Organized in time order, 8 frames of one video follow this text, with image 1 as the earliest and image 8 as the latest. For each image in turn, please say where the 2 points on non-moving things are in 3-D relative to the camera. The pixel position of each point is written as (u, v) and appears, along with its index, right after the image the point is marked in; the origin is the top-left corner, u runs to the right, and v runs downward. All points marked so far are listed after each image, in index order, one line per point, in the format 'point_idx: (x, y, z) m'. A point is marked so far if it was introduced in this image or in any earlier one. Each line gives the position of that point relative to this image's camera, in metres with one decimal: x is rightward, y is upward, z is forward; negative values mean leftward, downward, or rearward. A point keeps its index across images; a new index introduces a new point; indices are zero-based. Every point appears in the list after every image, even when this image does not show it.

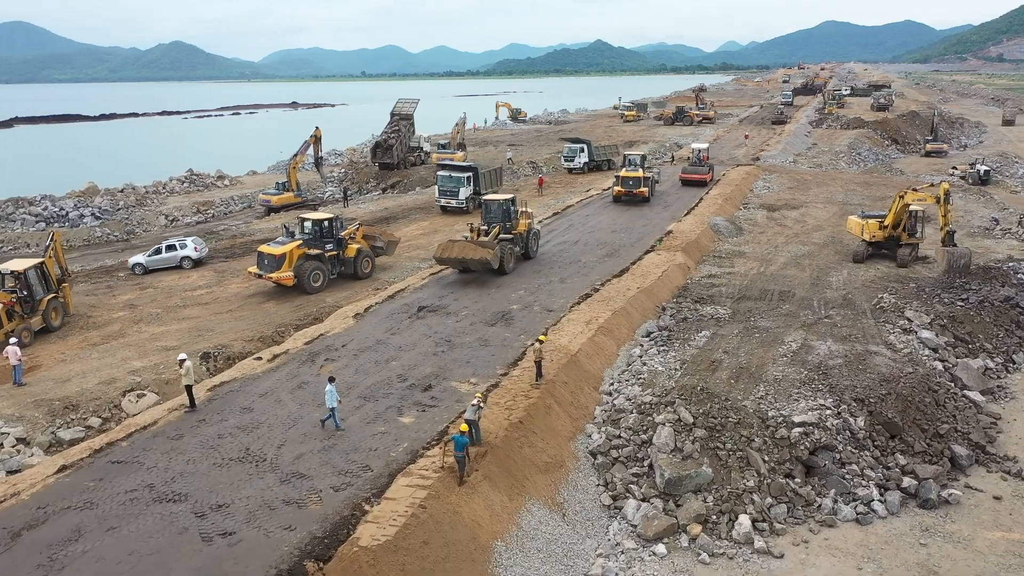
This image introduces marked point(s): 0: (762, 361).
0: (+4.3, -1.3, +13.8) m
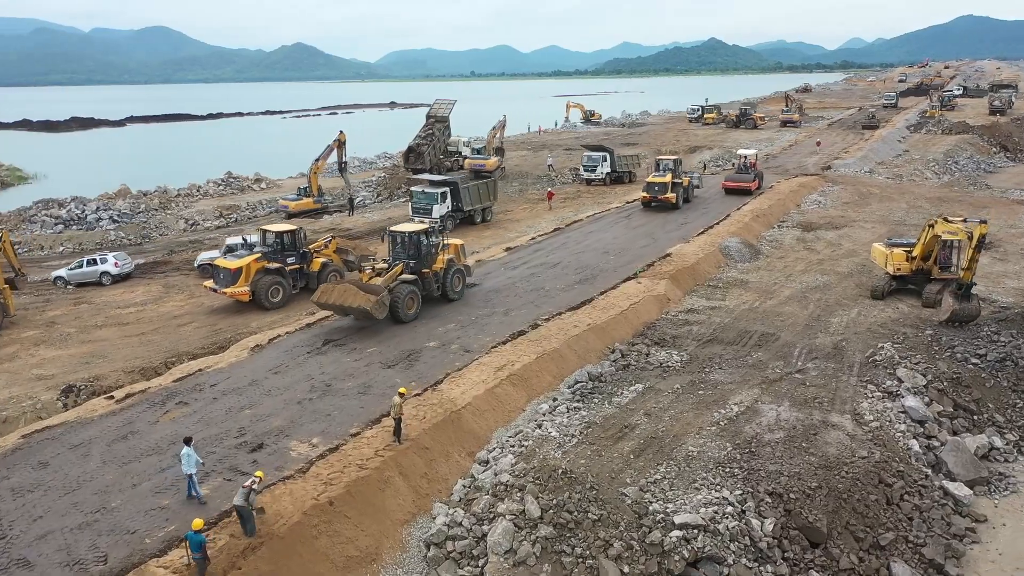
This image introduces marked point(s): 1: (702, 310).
0: (+2.4, -2.1, +11.4) m
1: (+4.1, -0.5, +17.4) m
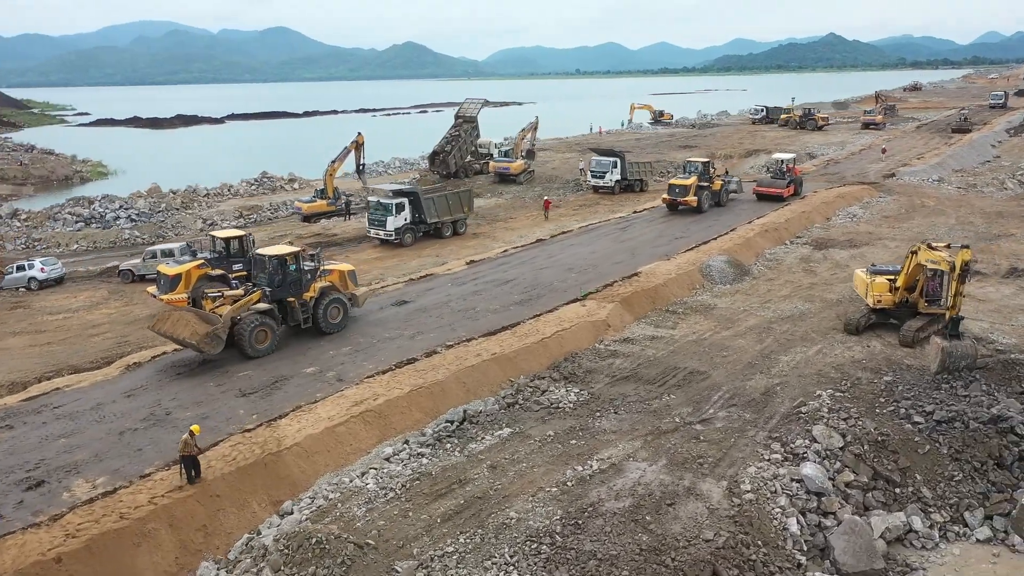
0: (+0.1, -2.6, +9.9) m
1: (+2.5, -1.0, +15.7) m
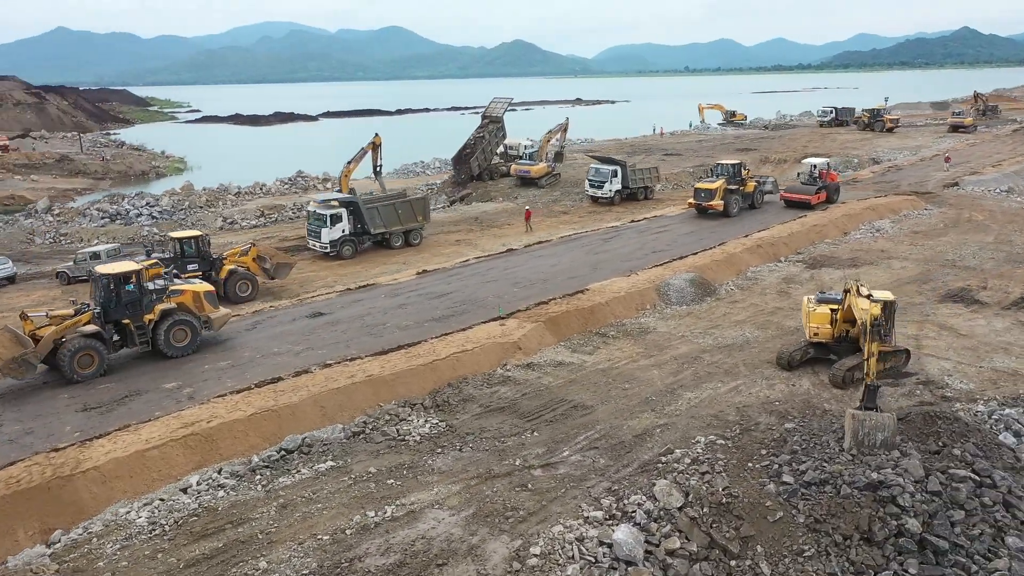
0: (-2.6, -2.9, +9.1) m
1: (+0.6, -1.4, +14.5) m
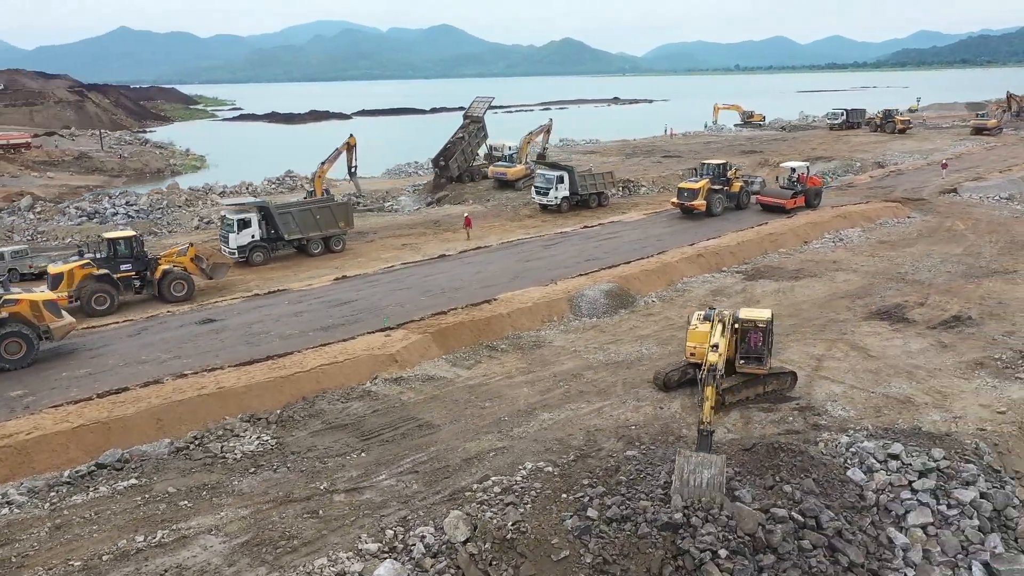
0: (-5.2, -3.0, +8.8) m
1: (-1.7, -1.6, +14.0) m
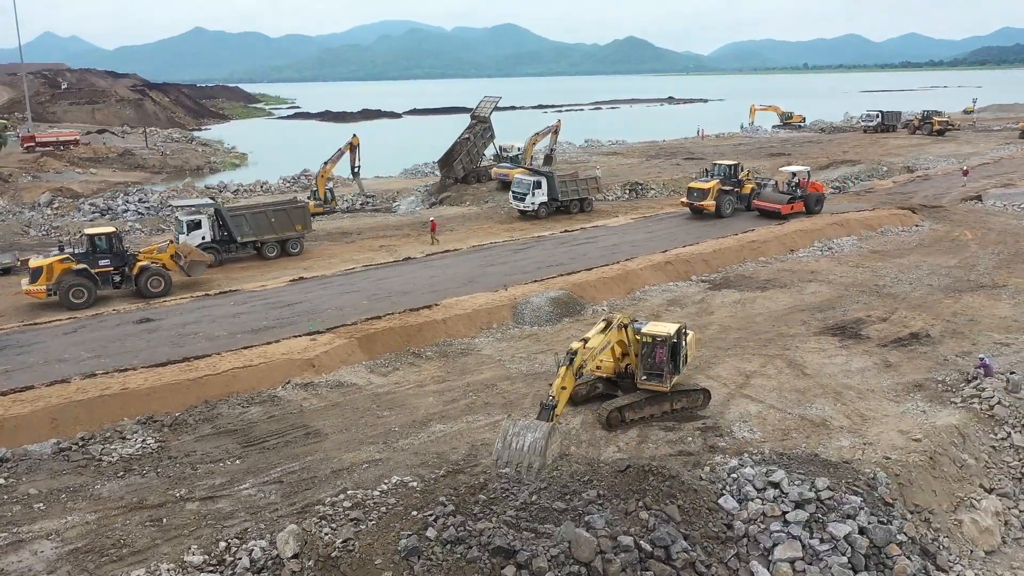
0: (-7.2, -3.0, +8.9) m
1: (-3.3, -1.7, +13.8) m
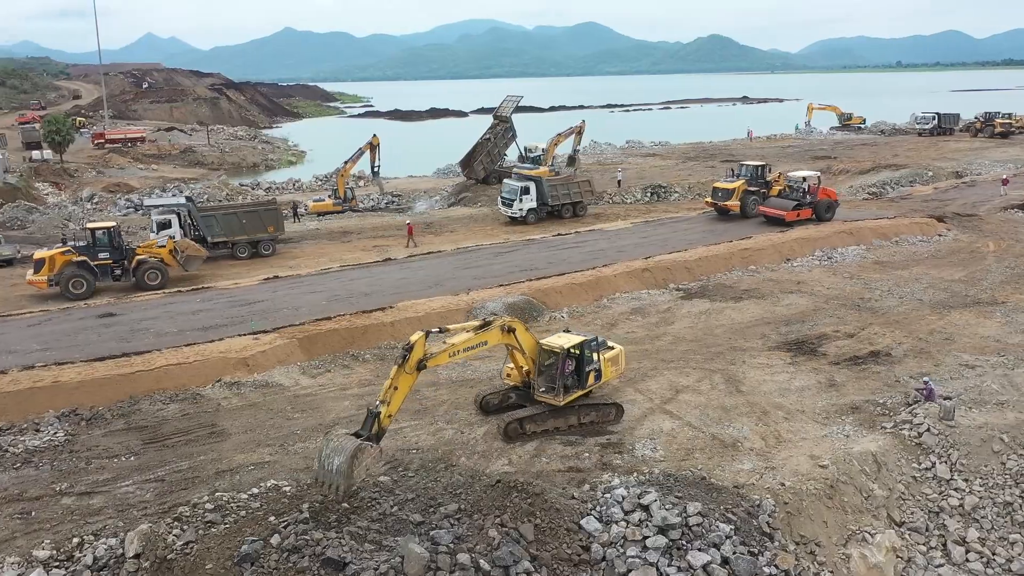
0: (-9.0, -3.0, +9.5) m
1: (-4.6, -1.7, +14.0) m
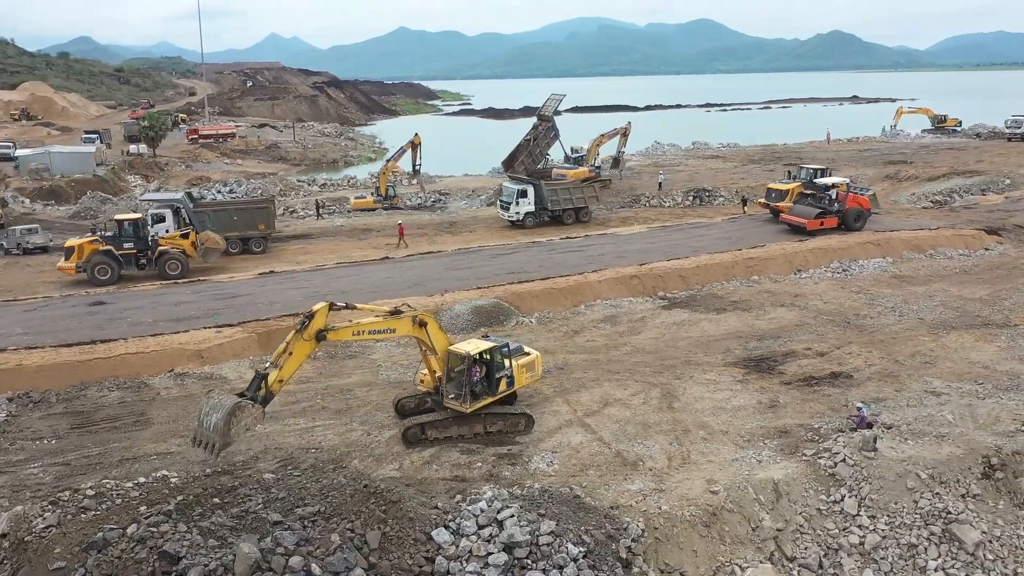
0: (-10.7, -2.7, +10.5) m
1: (-5.7, -1.6, +14.5) m
